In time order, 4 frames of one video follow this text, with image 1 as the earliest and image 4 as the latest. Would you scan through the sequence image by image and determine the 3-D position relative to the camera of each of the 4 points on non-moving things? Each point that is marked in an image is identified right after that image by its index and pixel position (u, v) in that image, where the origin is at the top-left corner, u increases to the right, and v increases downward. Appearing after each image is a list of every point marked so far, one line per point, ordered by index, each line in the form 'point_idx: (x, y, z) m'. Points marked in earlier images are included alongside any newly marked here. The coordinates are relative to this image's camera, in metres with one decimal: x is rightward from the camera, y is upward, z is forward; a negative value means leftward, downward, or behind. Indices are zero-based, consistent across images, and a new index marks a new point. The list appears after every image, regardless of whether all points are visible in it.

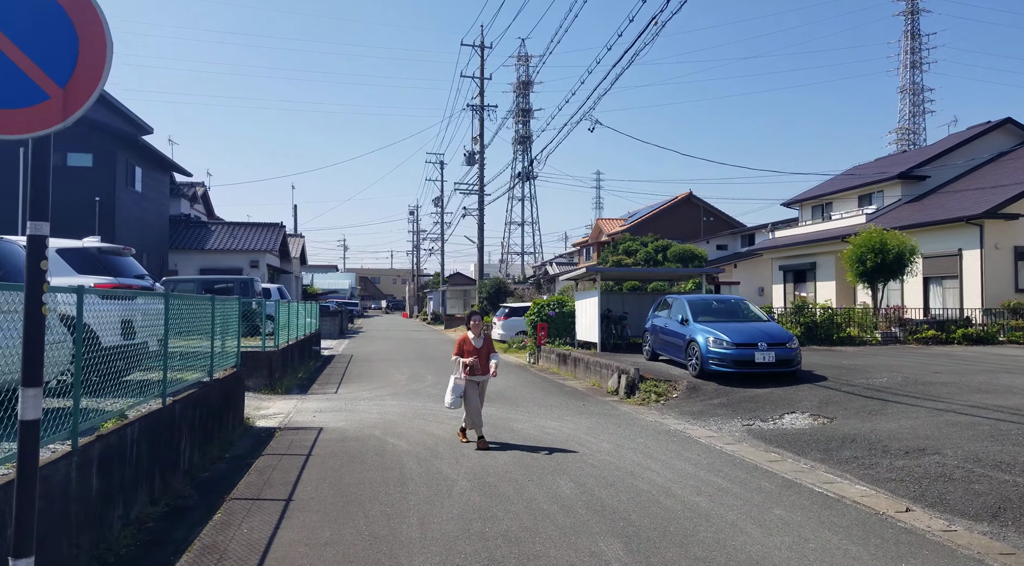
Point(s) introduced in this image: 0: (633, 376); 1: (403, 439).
0: (+2.1, -1.5, +12.5) m
1: (-1.2, -1.7, +8.5) m
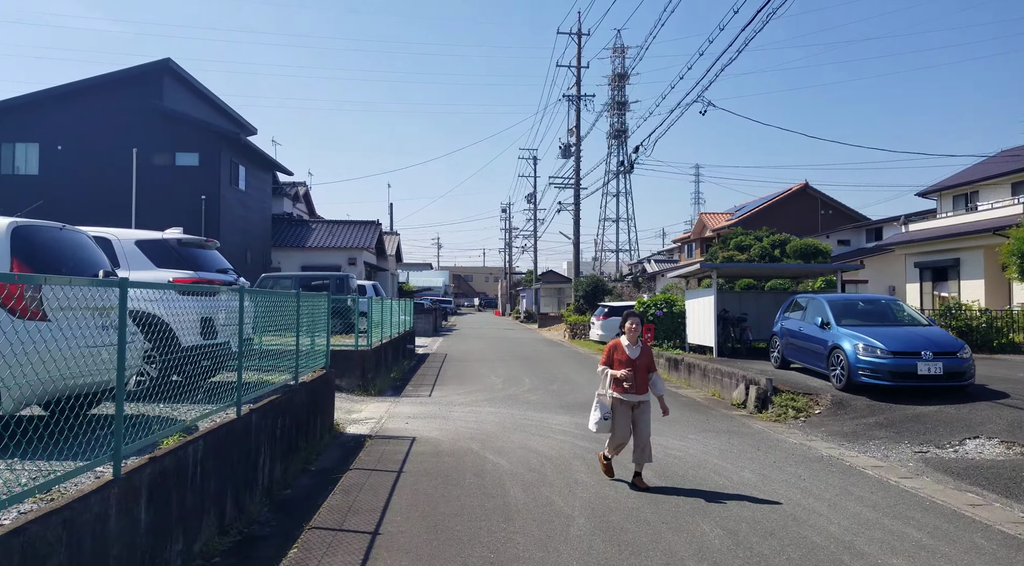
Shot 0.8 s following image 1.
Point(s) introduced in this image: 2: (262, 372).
0: (+3.7, -1.5, +11.0) m
1: (-0.1, -1.7, +7.4) m
2: (-2.5, -0.9, +7.5) m
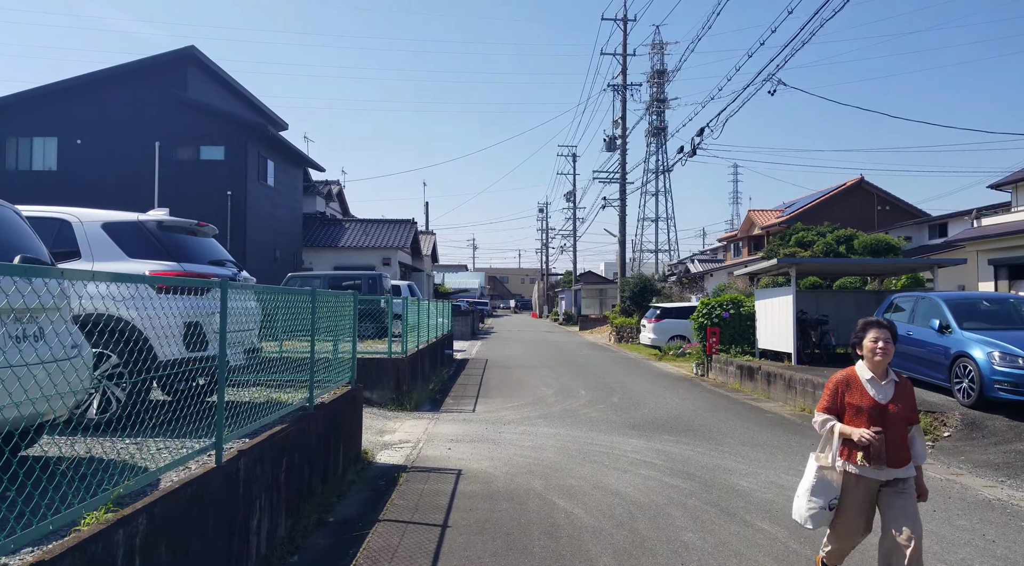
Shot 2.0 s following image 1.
0: (+4.4, -1.5, +9.1) m
1: (+0.5, -1.6, +5.7) m
2: (-1.9, -0.8, +5.9) m
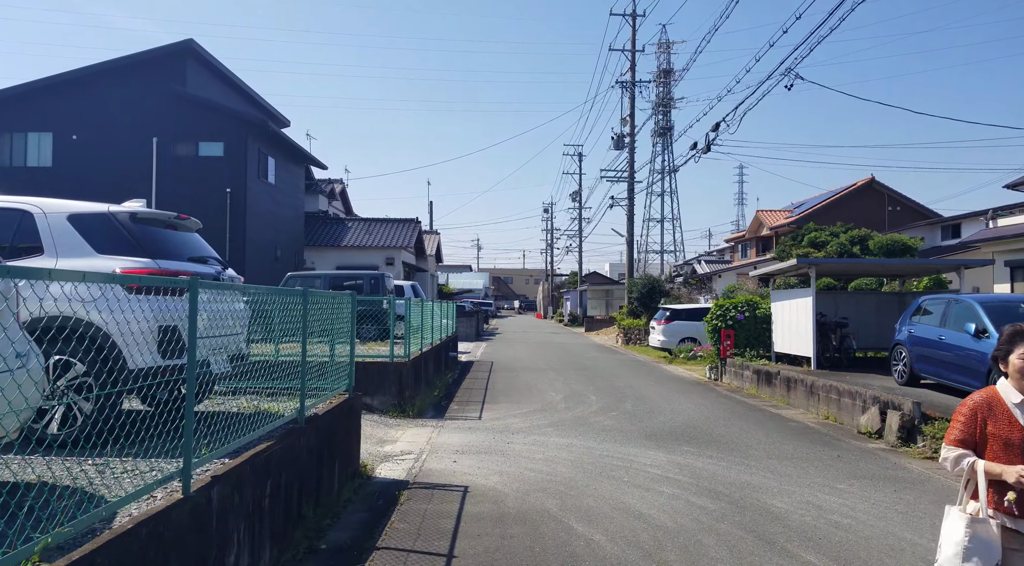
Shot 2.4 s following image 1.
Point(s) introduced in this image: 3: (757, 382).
0: (+4.5, -1.5, +8.5) m
1: (+0.6, -1.6, +5.2) m
2: (-1.8, -0.8, +5.4) m
3: (+4.4, -1.7, +13.7) m
